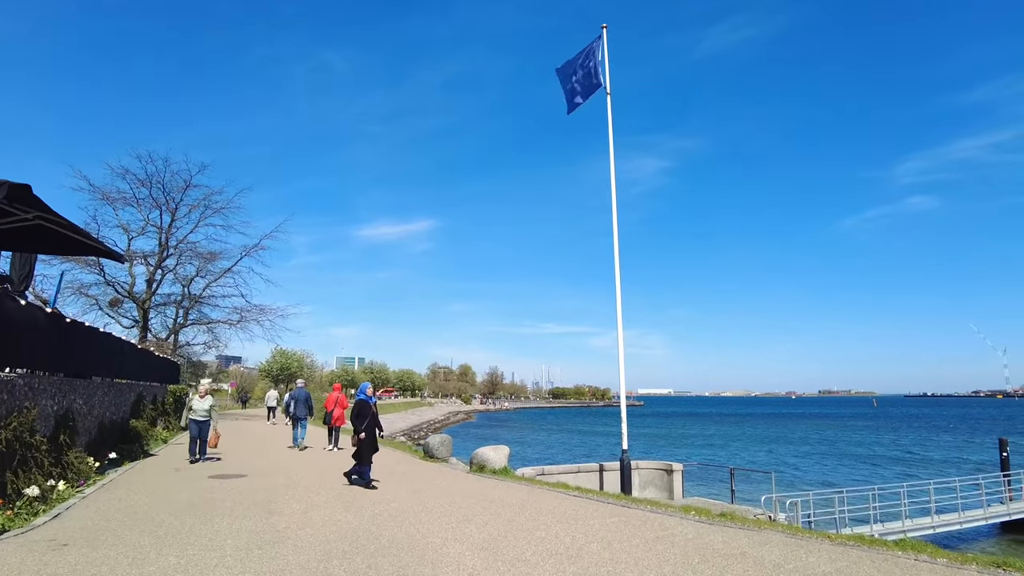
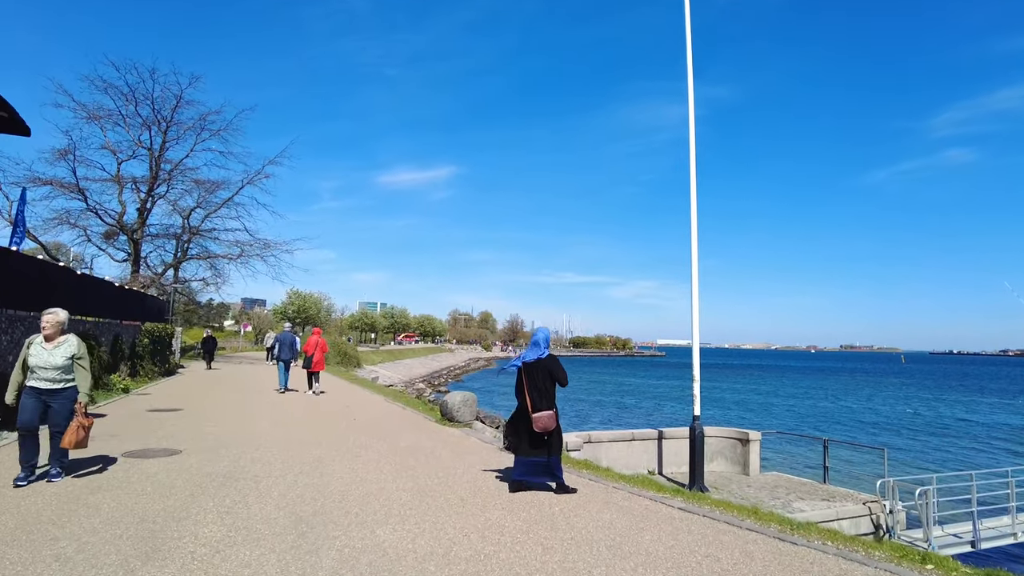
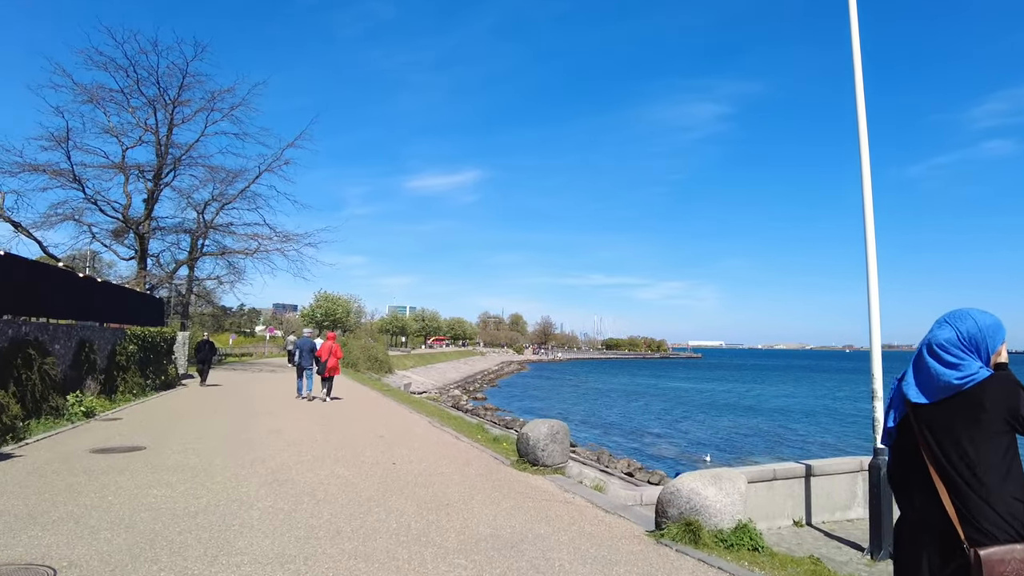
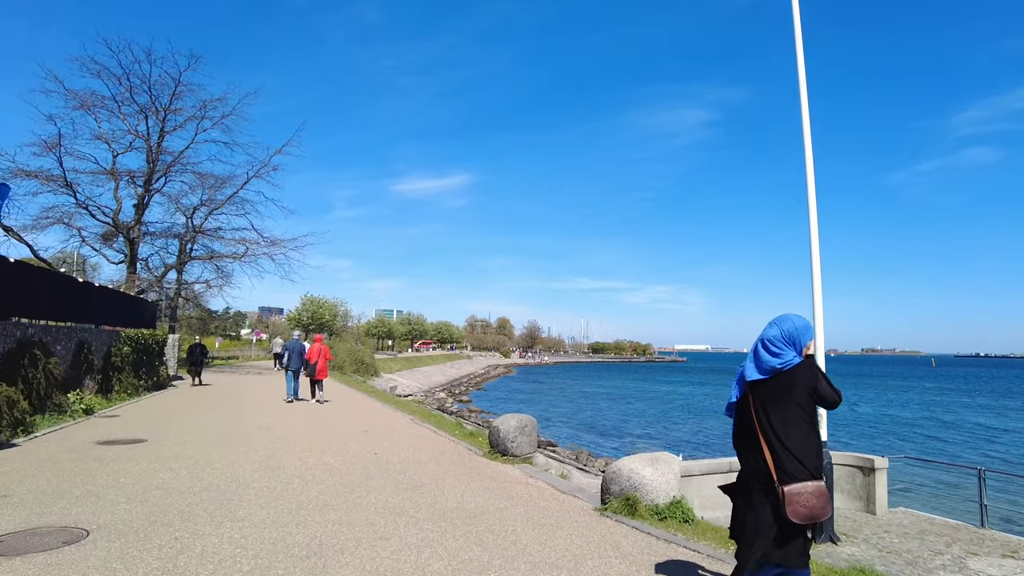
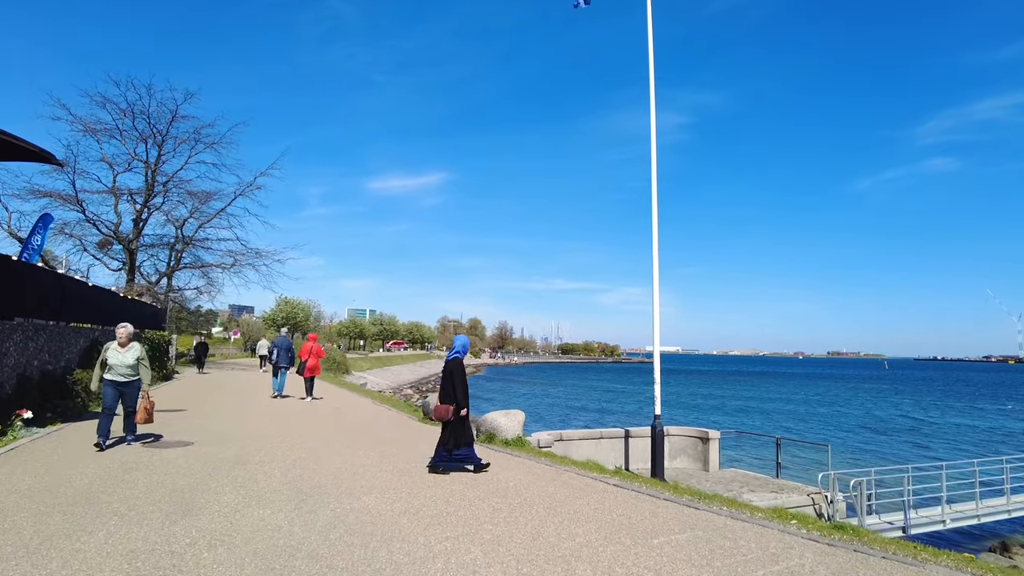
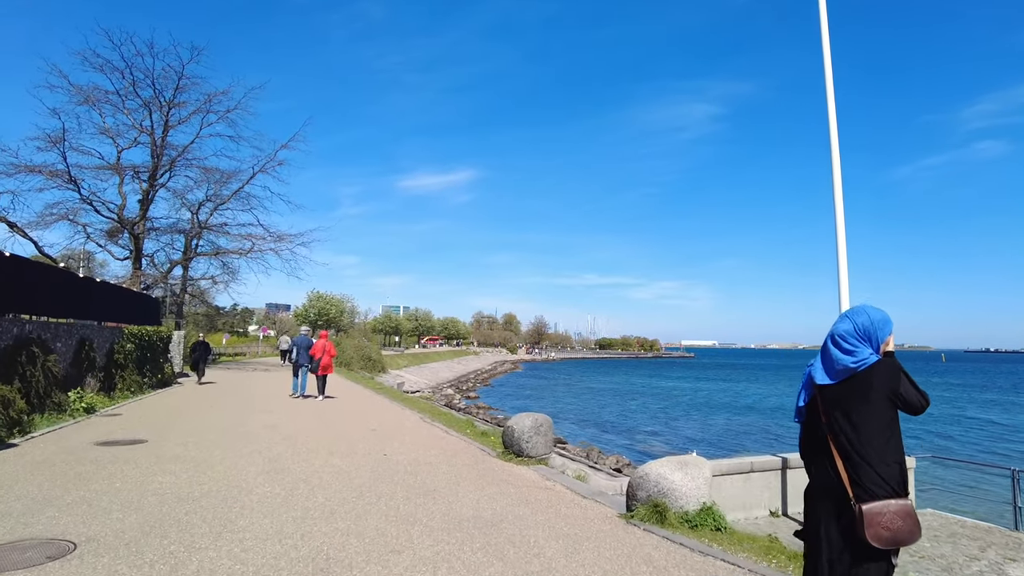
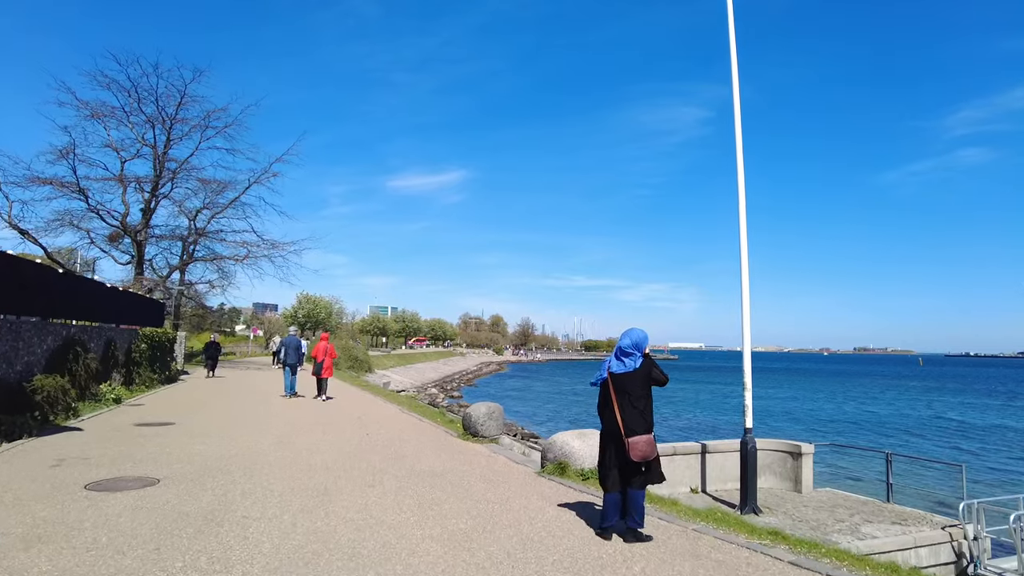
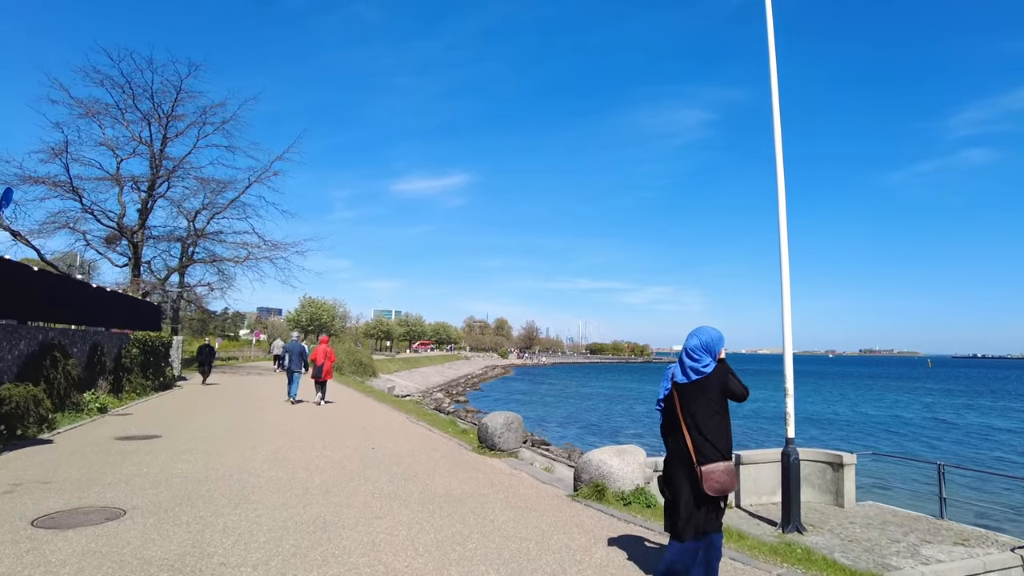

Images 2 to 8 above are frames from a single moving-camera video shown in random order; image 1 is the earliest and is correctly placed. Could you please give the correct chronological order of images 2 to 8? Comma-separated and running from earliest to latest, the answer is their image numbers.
5, 2, 7, 8, 4, 6, 3
